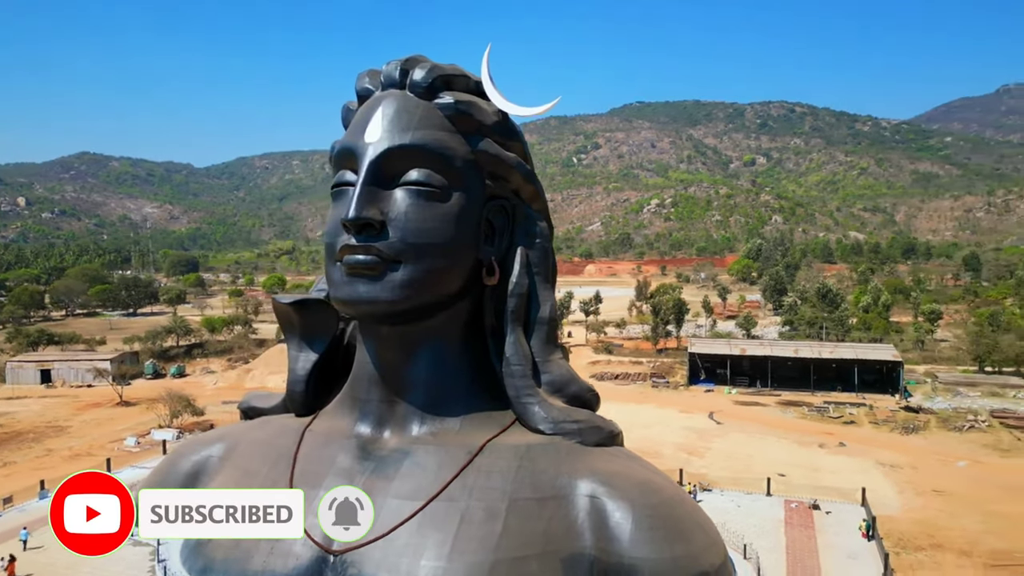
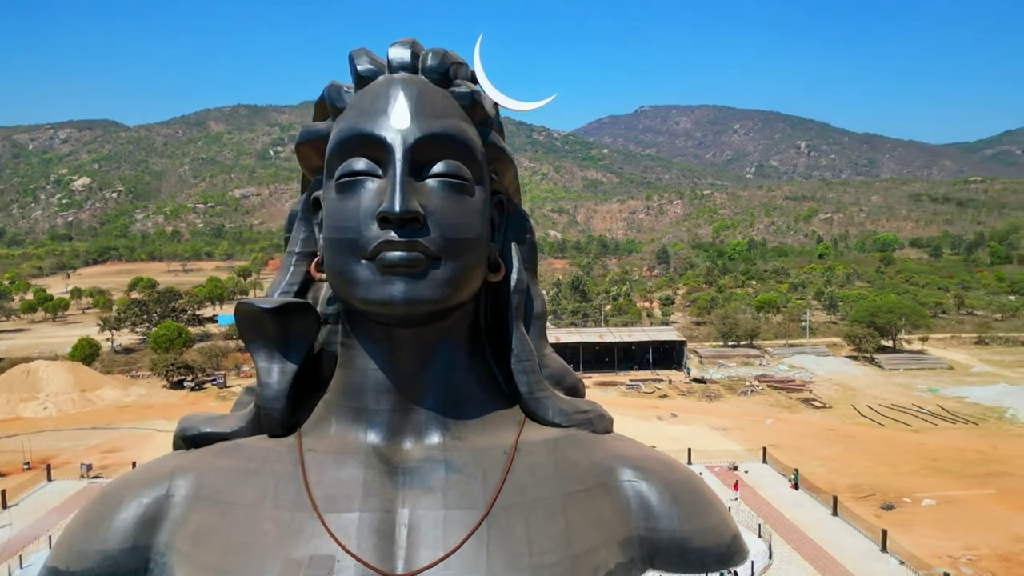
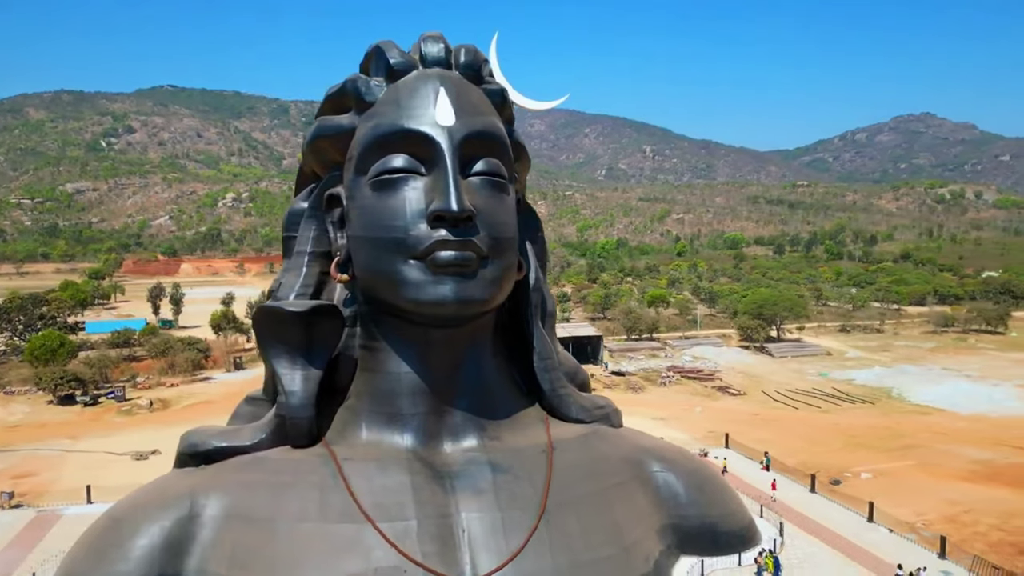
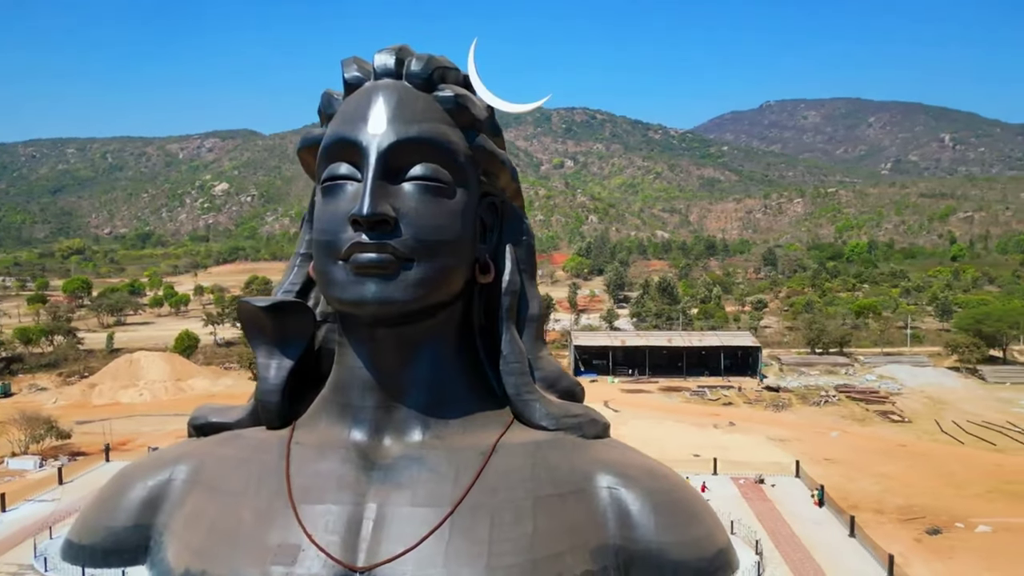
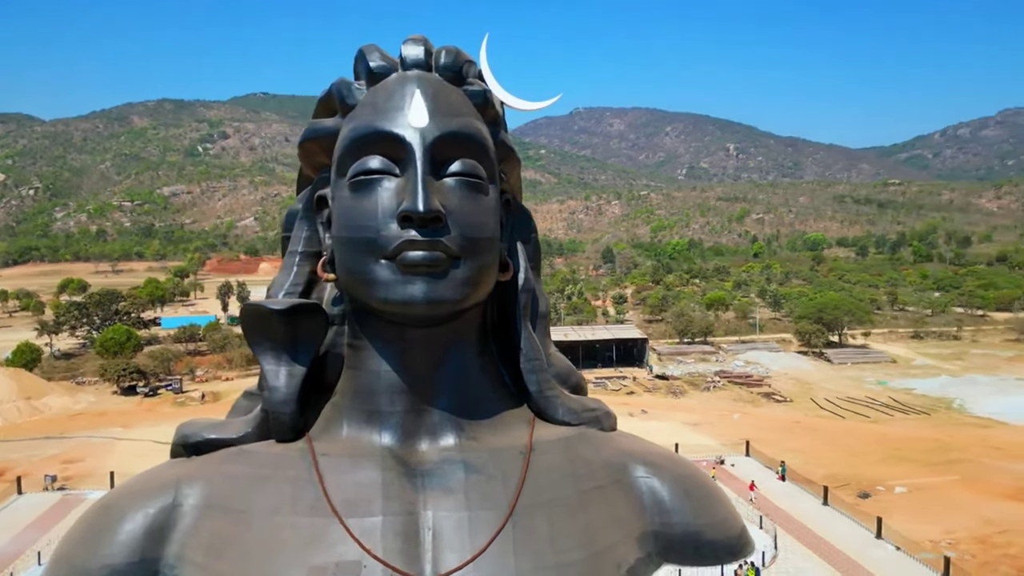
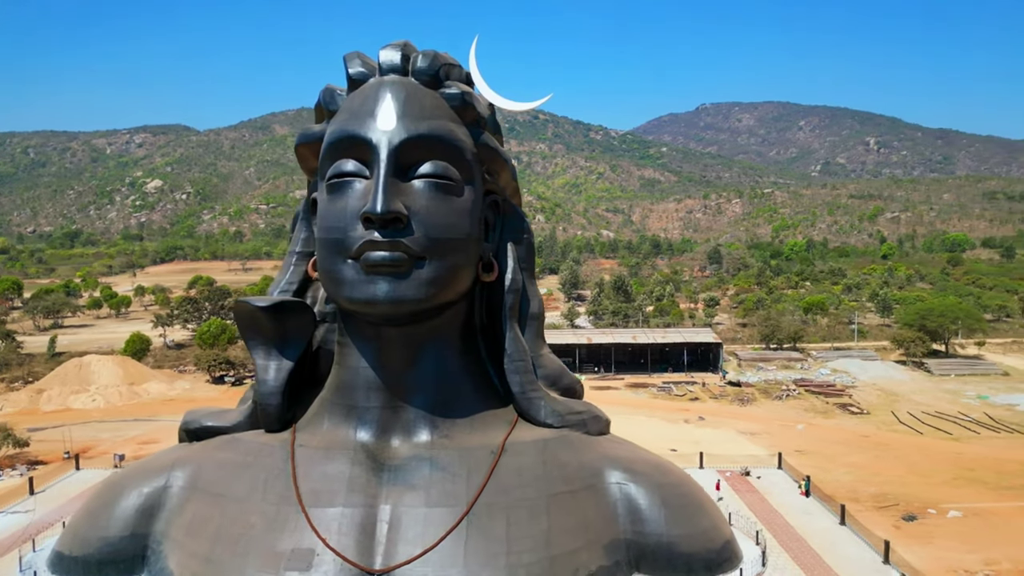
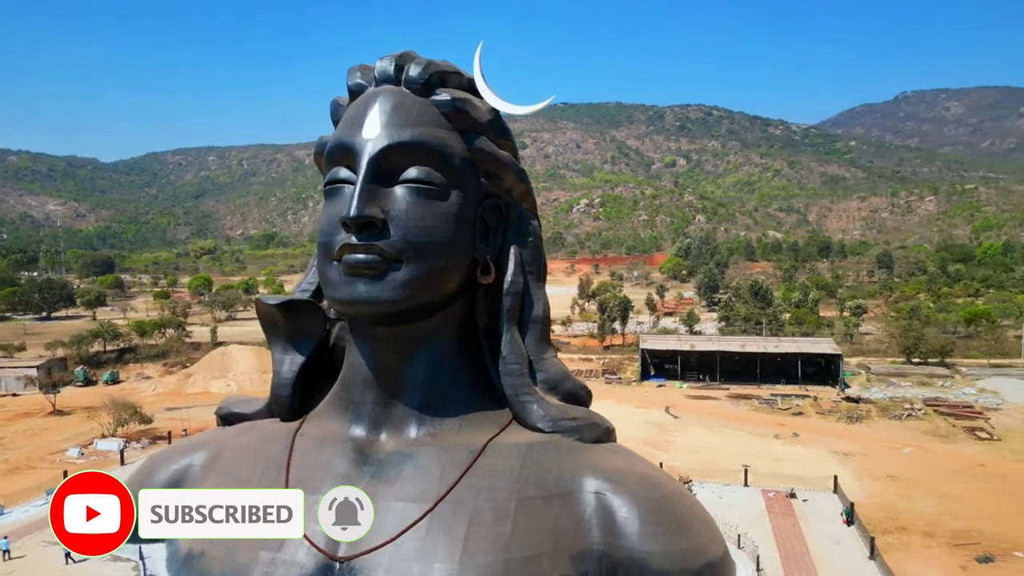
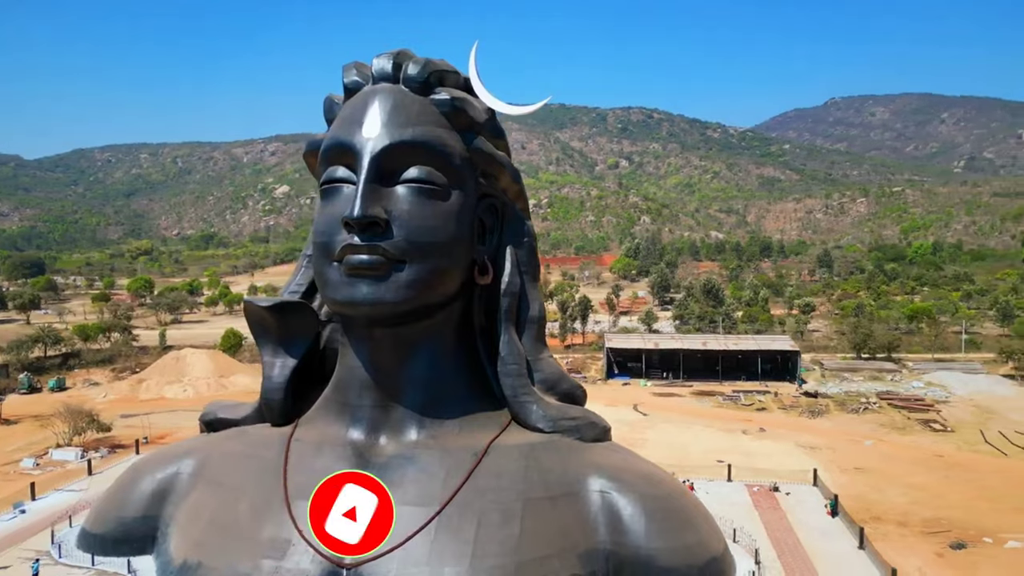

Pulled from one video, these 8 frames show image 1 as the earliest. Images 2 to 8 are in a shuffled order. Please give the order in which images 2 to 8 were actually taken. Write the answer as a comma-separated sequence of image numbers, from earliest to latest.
7, 8, 4, 6, 2, 5, 3
